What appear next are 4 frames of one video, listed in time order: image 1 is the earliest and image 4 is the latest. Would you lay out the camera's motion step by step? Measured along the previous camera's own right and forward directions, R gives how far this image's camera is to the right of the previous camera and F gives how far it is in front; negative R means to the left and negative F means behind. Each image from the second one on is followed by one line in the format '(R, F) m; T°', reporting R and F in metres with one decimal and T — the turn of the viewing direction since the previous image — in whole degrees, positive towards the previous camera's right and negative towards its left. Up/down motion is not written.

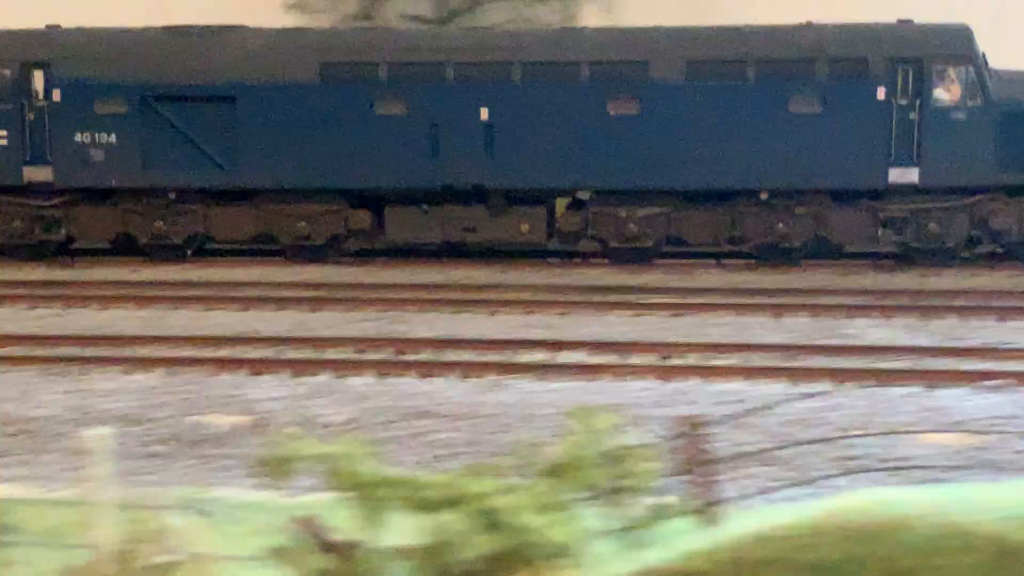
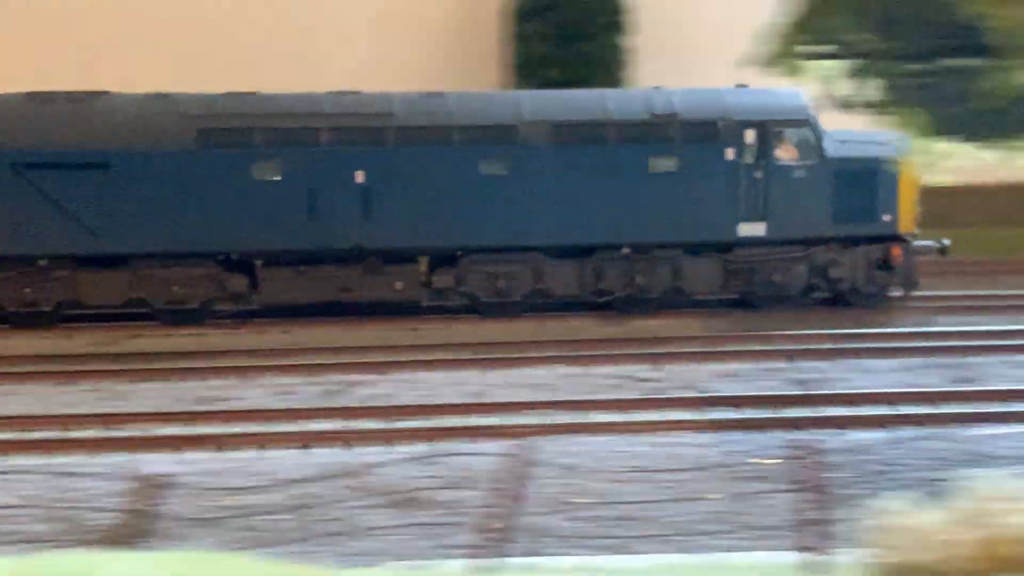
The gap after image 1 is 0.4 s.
(-1.6, -0.1) m; +18°
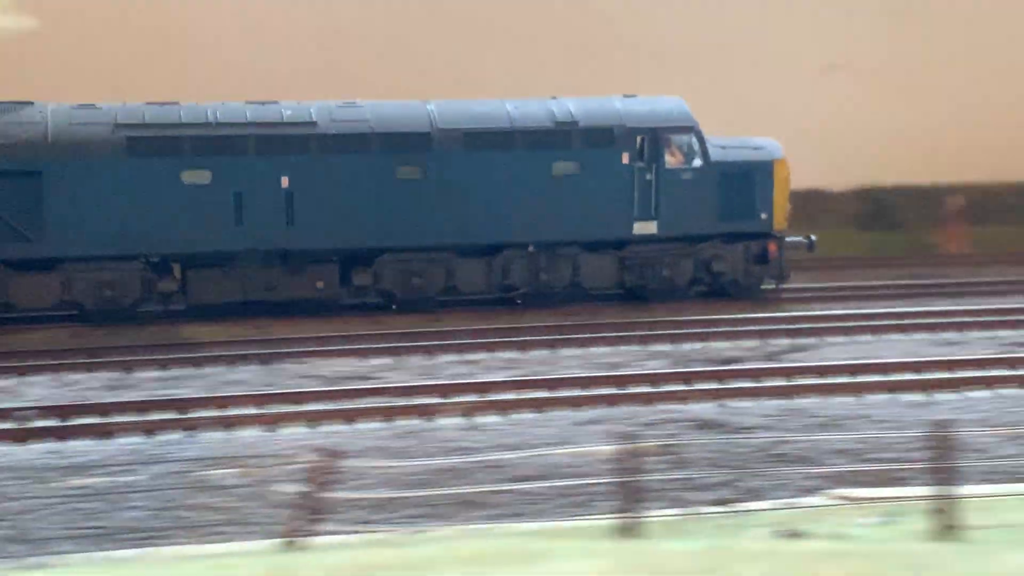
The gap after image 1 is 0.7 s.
(+1.3, -0.4) m; -4°
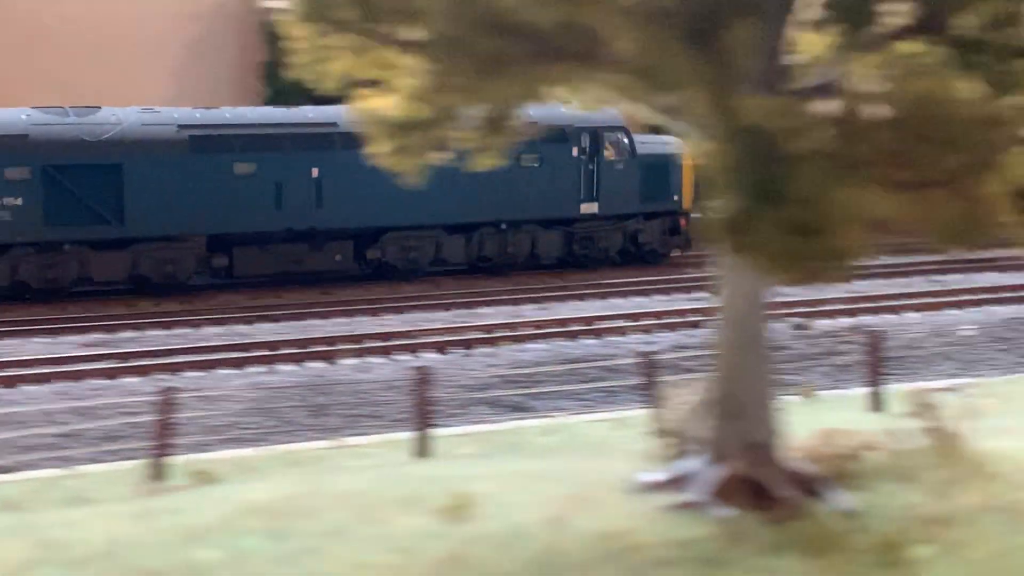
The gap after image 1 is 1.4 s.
(+0.9, -1.9) m; -4°
